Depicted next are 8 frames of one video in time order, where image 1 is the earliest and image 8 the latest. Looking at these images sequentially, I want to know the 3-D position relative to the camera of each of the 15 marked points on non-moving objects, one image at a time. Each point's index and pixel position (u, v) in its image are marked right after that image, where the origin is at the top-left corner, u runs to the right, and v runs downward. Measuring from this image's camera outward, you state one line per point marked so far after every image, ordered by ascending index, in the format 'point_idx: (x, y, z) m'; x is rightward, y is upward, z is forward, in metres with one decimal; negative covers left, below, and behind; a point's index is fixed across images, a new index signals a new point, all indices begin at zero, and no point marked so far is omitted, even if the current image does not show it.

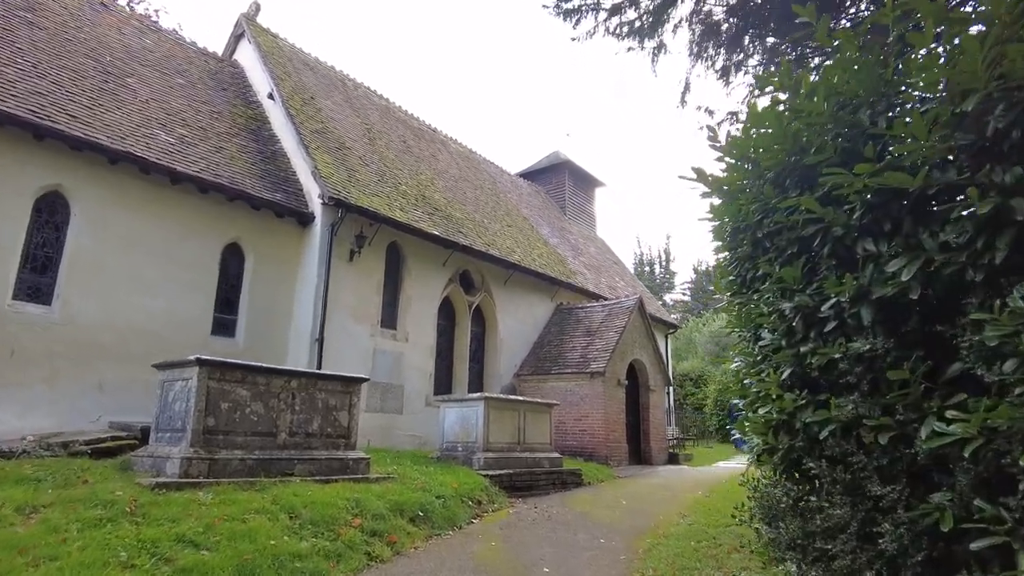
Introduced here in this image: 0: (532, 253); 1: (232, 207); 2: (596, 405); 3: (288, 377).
0: (+0.6, +0.9, +17.6) m
1: (-4.8, +1.4, +11.3) m
2: (+1.8, -2.5, +14.5) m
3: (-2.5, -1.0, +7.5) m
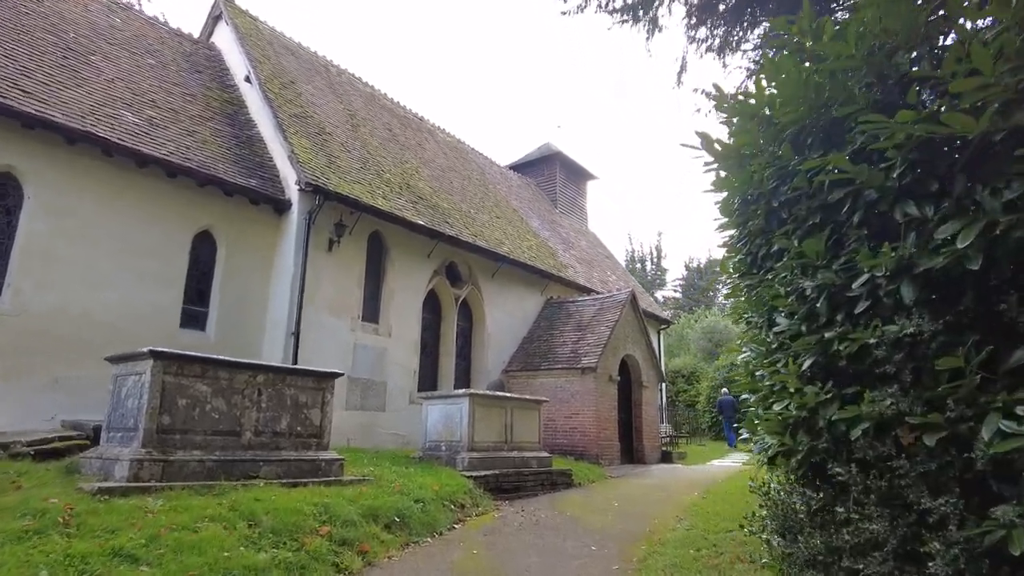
0: (+0.3, +1.1, +17.0) m
1: (-5.0, +1.5, +10.7) m
2: (+1.6, -2.4, +13.9) m
3: (-2.7, -0.9, +6.9) m
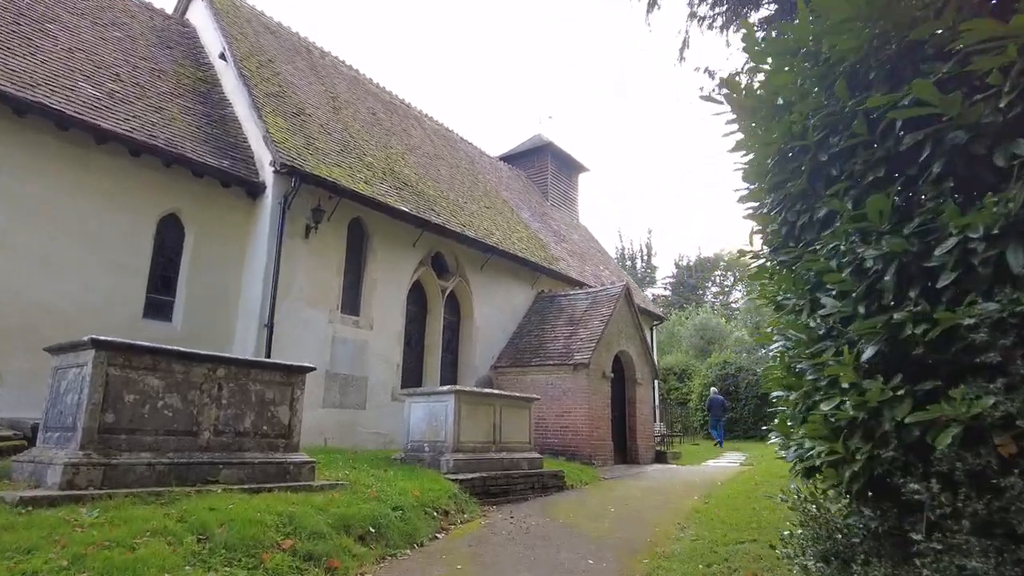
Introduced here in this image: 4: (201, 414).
0: (0.0, +1.3, +16.4) m
1: (-5.1, +1.7, +9.9) m
2: (+1.4, -2.2, +13.3) m
3: (-2.8, -0.7, +6.2) m
4: (-2.8, -1.2, +6.1) m
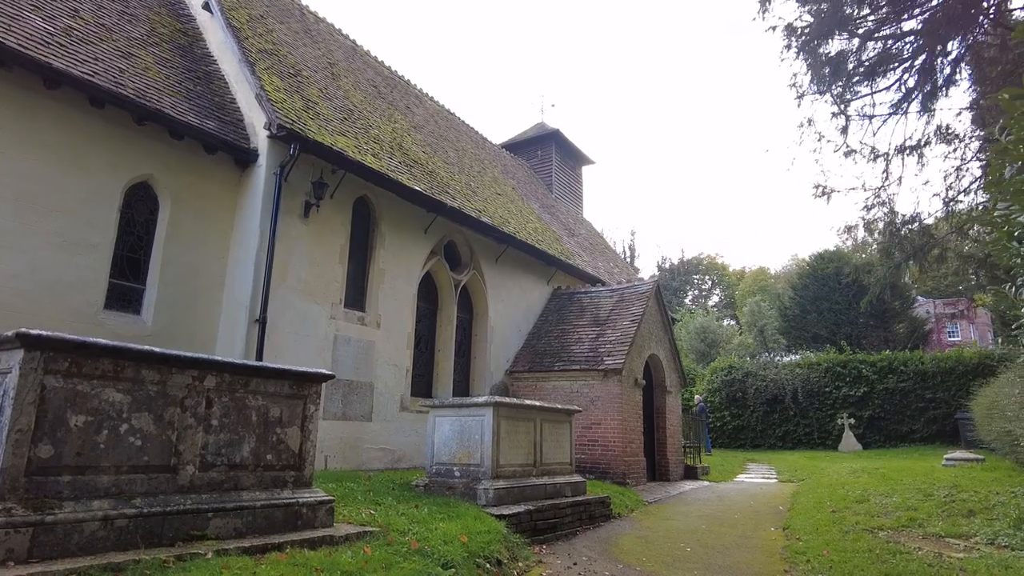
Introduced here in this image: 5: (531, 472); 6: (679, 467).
0: (+0.3, +1.4, +14.7) m
1: (-4.6, +1.9, +8.1) m
2: (+1.8, -2.2, +11.7) m
3: (-2.1, -0.6, +4.5) m
4: (-2.2, -1.0, +4.3) m
5: (+0.2, -2.2, +7.9) m
6: (+3.5, -3.7, +13.8) m
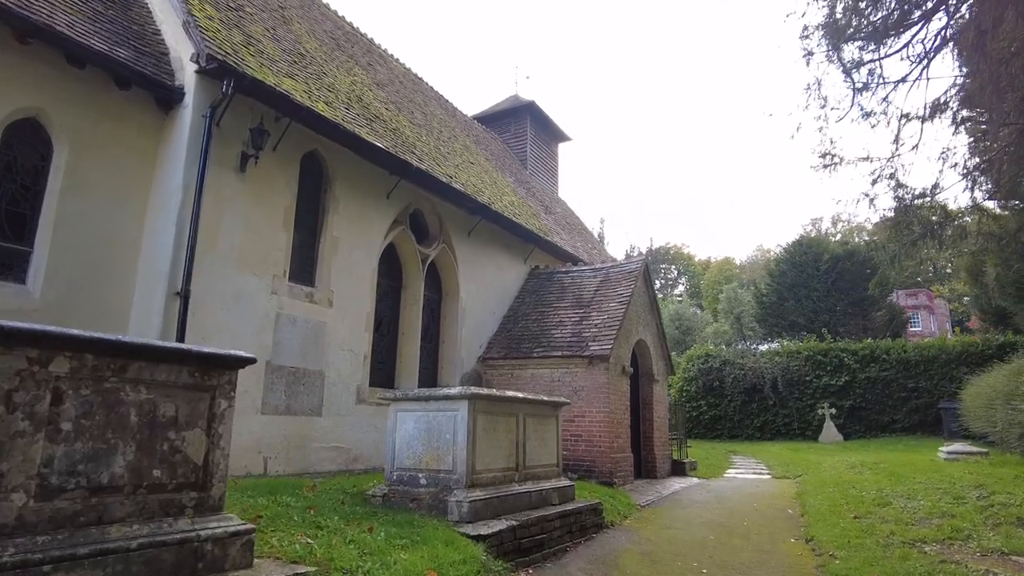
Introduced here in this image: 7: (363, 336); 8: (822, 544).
0: (-0.2, +1.8, +13.3) m
1: (-4.7, +2.2, +6.4) m
2: (+1.3, -1.8, +10.4) m
3: (-2.1, -0.3, +3.0) m
4: (-2.2, -0.7, +2.9) m
5: (0.0, -1.9, +6.6) m
6: (+2.9, -3.3, +12.7) m
7: (-2.1, -0.7, +9.3) m
8: (+3.1, -2.6, +6.7) m
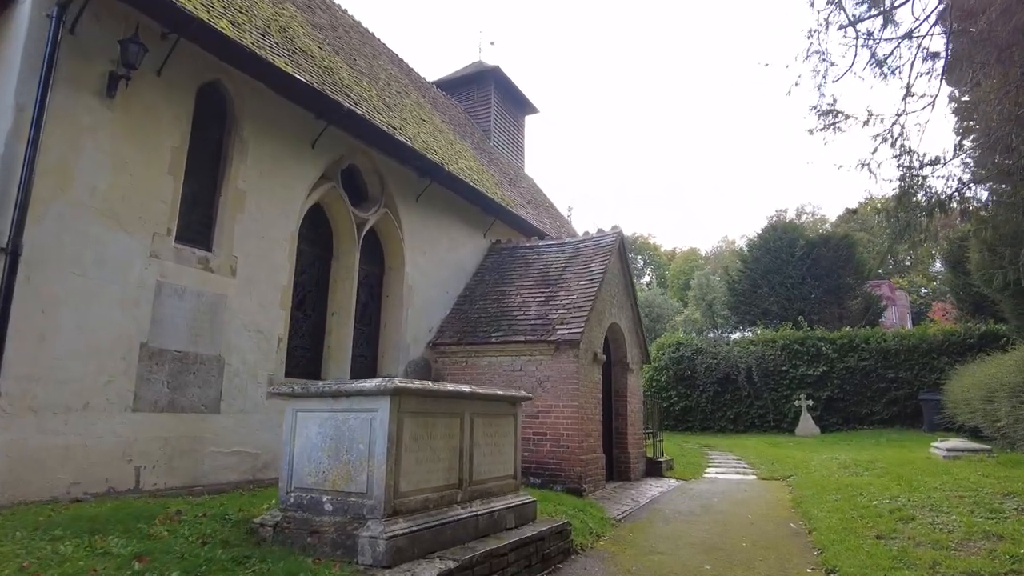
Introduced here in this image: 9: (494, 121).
0: (-0.9, +2.2, +11.7) m
1: (-5.1, +2.6, +4.5) m
2: (+0.7, -1.4, +8.9) m
3: (-2.4, 0.0, +1.3) m
4: (-2.4, -0.4, +1.1) m
5: (-0.4, -1.6, +5.0) m
6: (+2.2, -3.0, +11.2) m
7: (-2.6, -0.3, +7.5) m
8: (+2.7, -2.3, +5.2) m
9: (-0.5, +4.8, +19.3) m
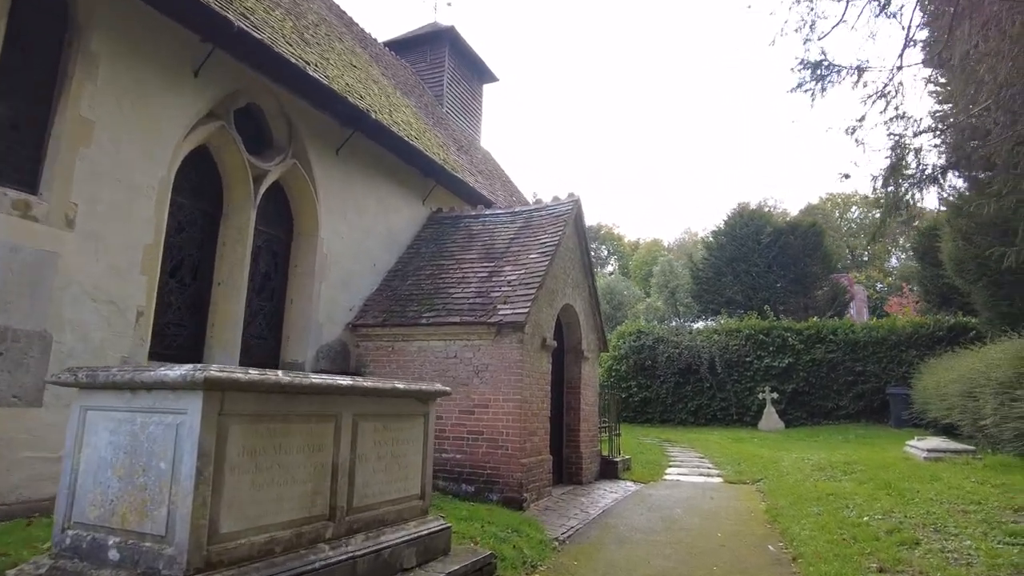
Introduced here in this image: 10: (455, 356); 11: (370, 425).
0: (-1.8, +2.6, +10.1) m
1: (-5.6, +2.9, +2.7) m
2: (-0.1, -1.1, +7.5) m
3: (-2.7, +0.2, -0.3) m
4: (-2.8, -0.2, -0.5) m
5: (-1.0, -1.3, +3.5) m
6: (+1.2, -2.6, +9.9) m
7: (-3.3, +0.1, +5.9) m
8: (+2.0, -2.1, +3.9) m
9: (-1.7, +5.4, +17.7) m
10: (-0.7, -0.8, +7.8) m
11: (-0.9, -0.8, +4.0) m
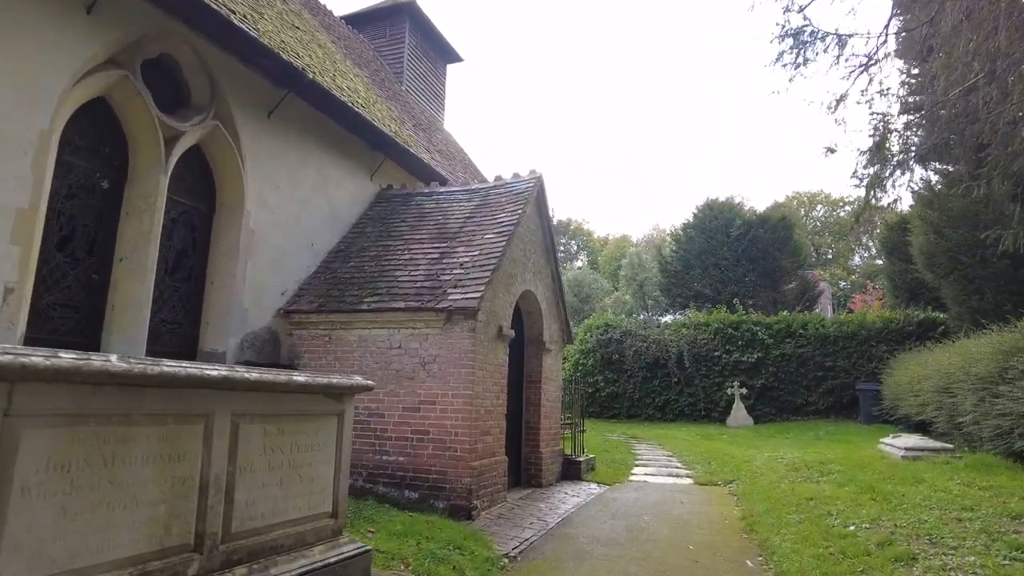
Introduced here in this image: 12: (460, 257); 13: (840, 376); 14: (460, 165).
0: (-2.4, +2.9, +9.1) m
1: (-5.8, +3.1, +1.6) m
2: (-0.6, -0.9, +6.6) m
3: (-2.9, +0.4, -1.3) m
4: (-2.9, -0.1, -1.4) m
5: (-1.3, -1.1, +2.7) m
6: (+0.6, -2.4, +9.1) m
7: (-3.7, +0.3, +4.9) m
8: (+1.7, -1.9, +3.2) m
9: (-2.6, +5.7, +16.7) m
10: (-1.2, -0.6, +7.0) m
11: (-1.2, -0.6, +3.1) m
12: (-0.6, +0.4, +7.5) m
13: (+9.5, -2.6, +19.2) m
14: (-1.1, +2.6, +13.9) m
